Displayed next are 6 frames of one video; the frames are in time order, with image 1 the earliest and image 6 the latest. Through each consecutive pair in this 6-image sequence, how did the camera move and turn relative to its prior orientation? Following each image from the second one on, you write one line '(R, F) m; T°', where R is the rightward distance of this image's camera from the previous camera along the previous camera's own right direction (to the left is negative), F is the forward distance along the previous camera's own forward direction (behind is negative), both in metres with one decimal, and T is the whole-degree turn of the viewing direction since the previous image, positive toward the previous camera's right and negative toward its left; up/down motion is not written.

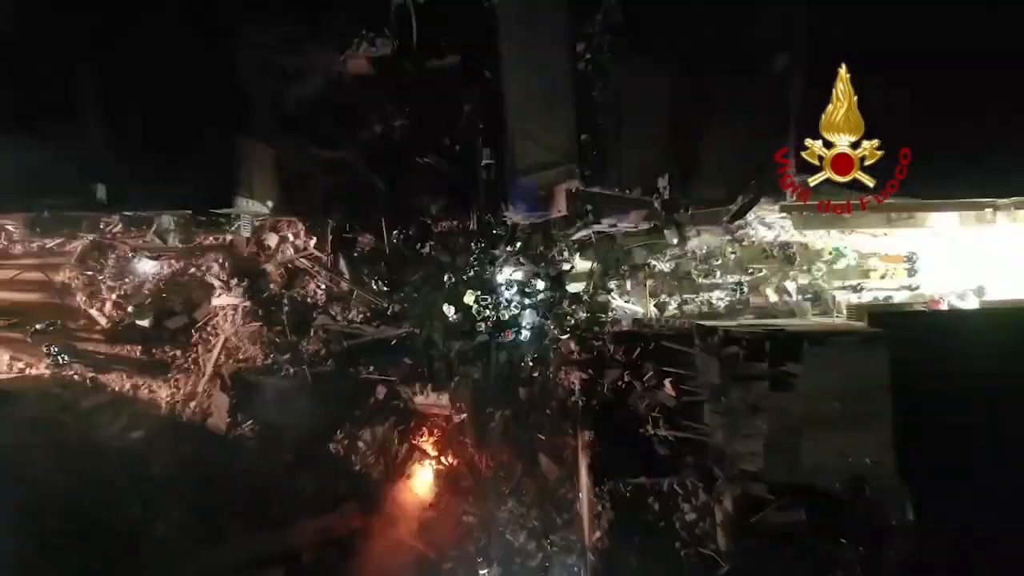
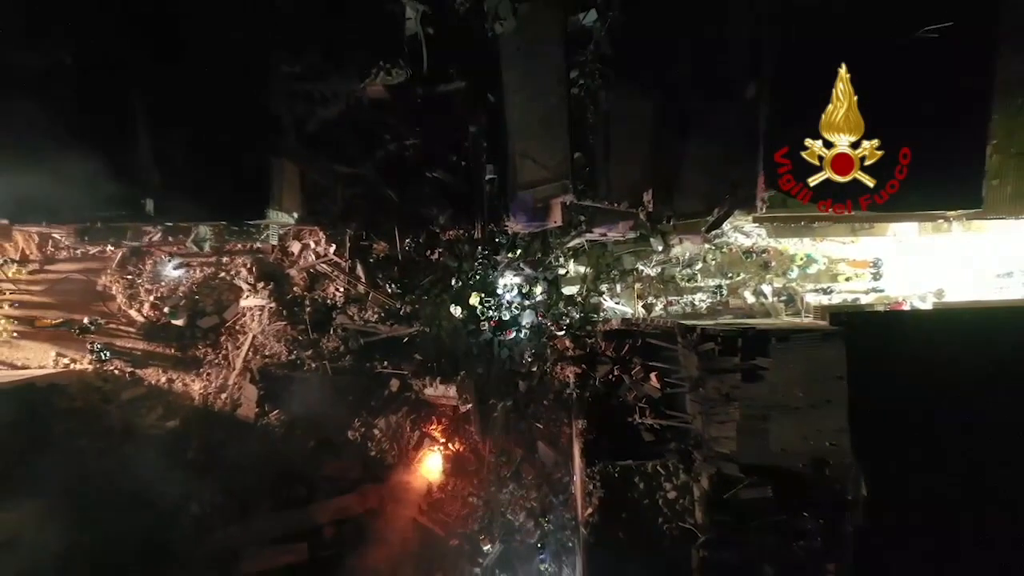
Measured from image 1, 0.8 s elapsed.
(0.0, -0.3) m; 0°
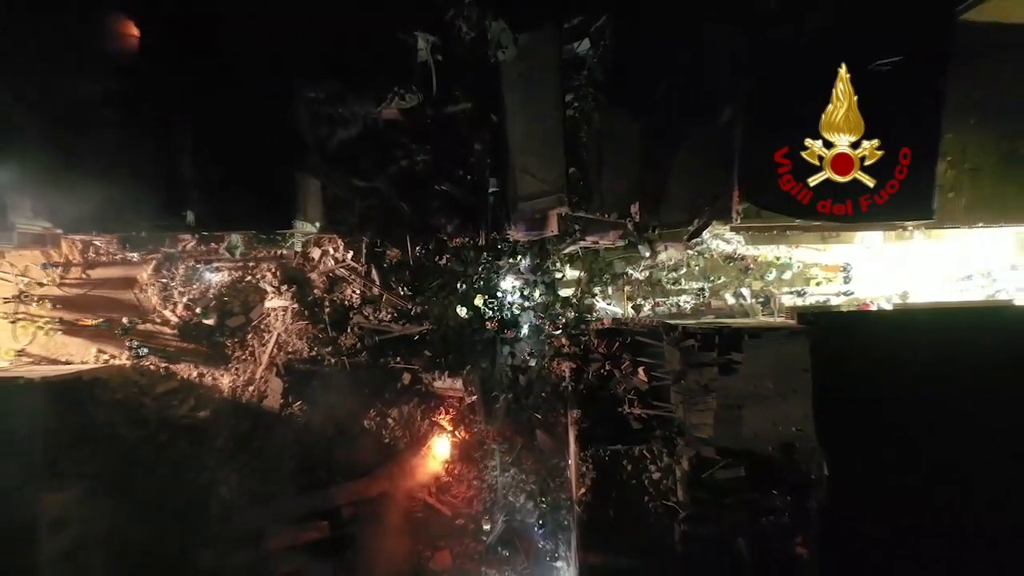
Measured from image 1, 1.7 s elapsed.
(0.0, -0.3) m; 0°
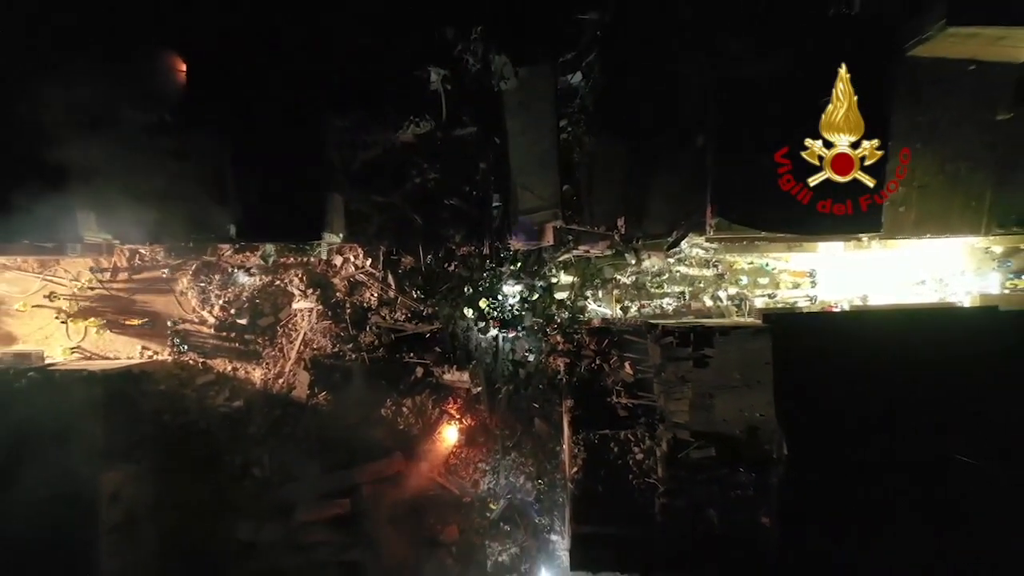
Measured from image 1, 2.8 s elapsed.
(0.0, -0.5) m; 0°
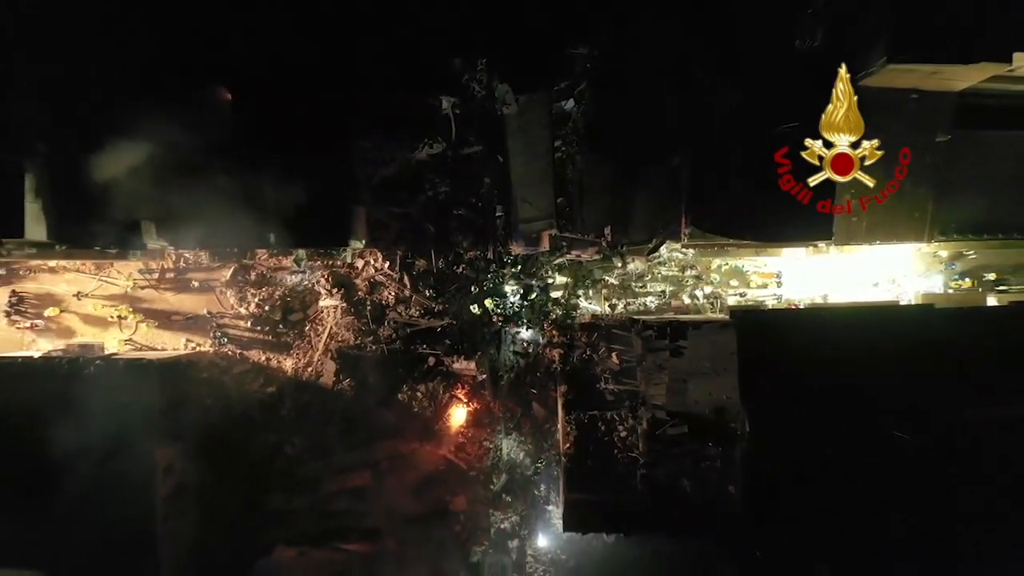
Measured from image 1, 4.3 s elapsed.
(0.0, -0.6) m; 0°
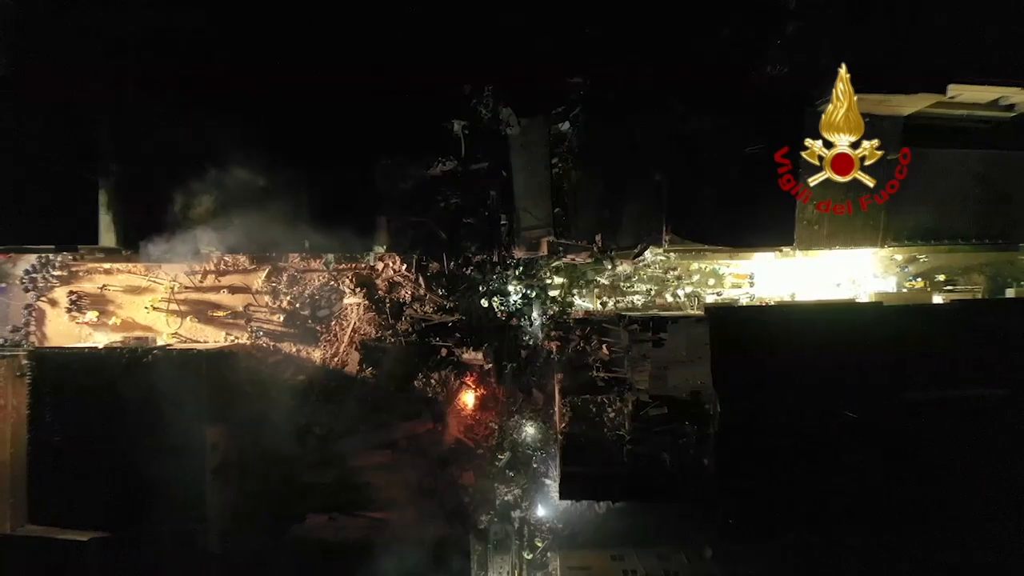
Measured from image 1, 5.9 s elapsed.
(0.0, -0.6) m; 0°
